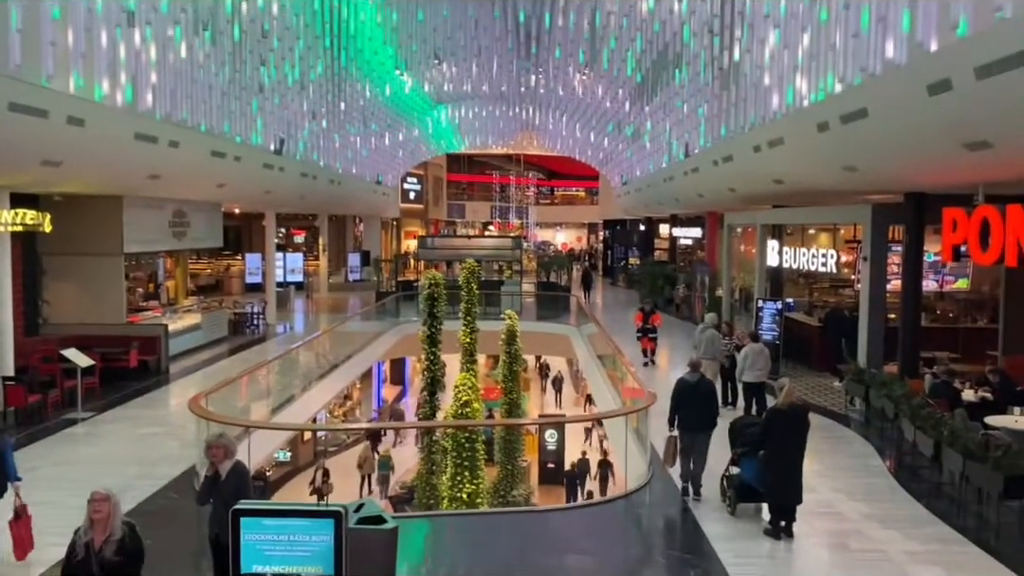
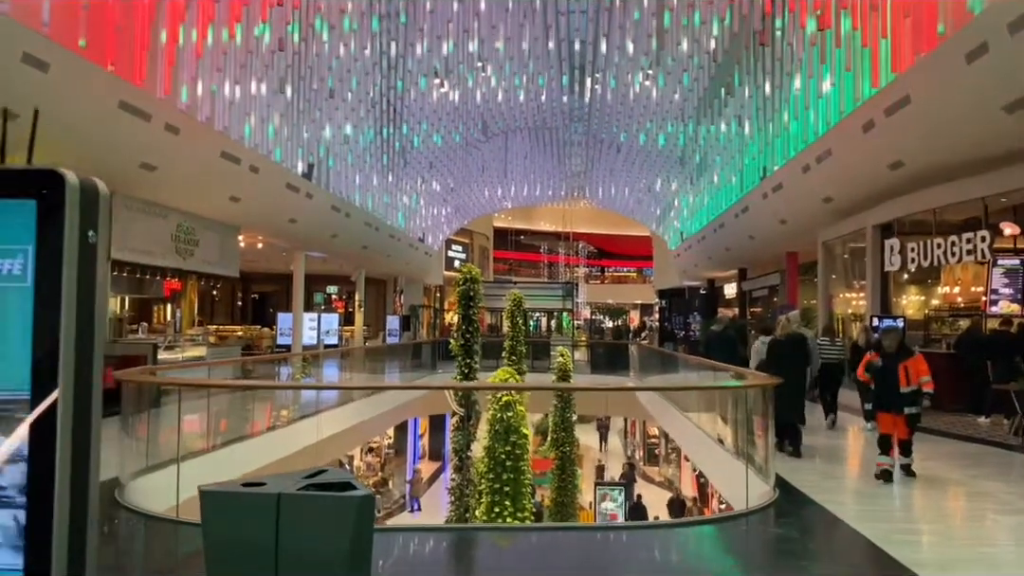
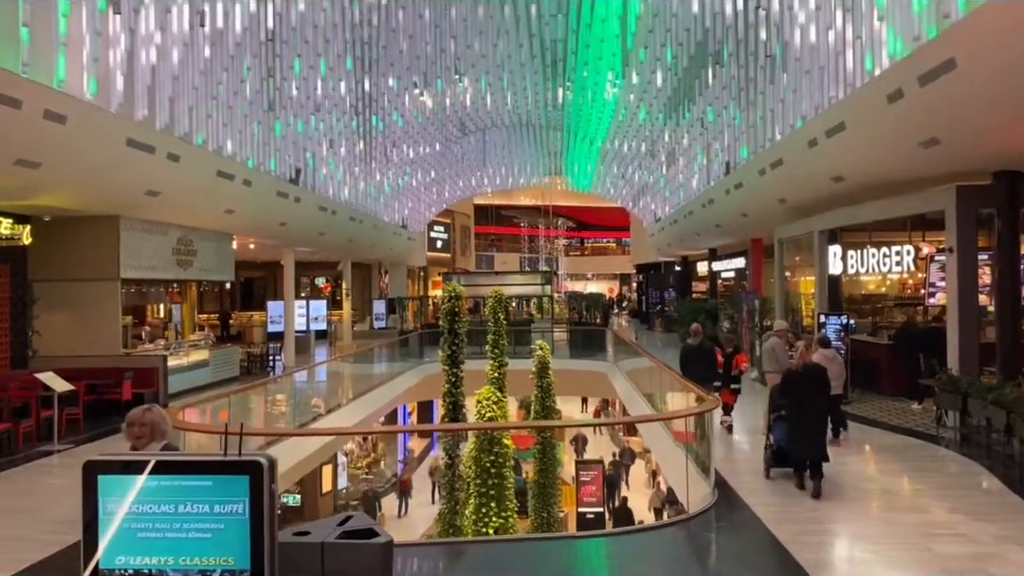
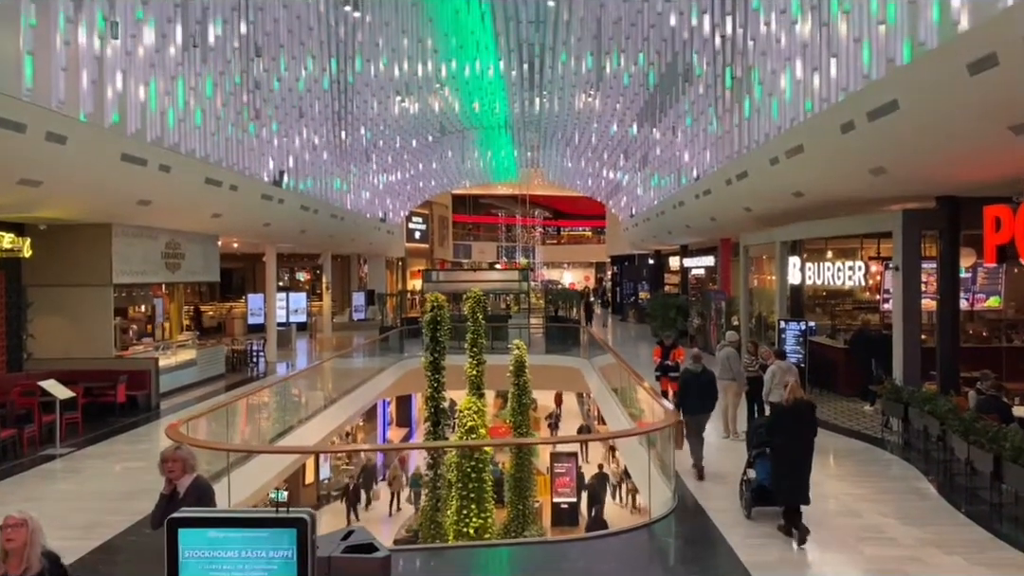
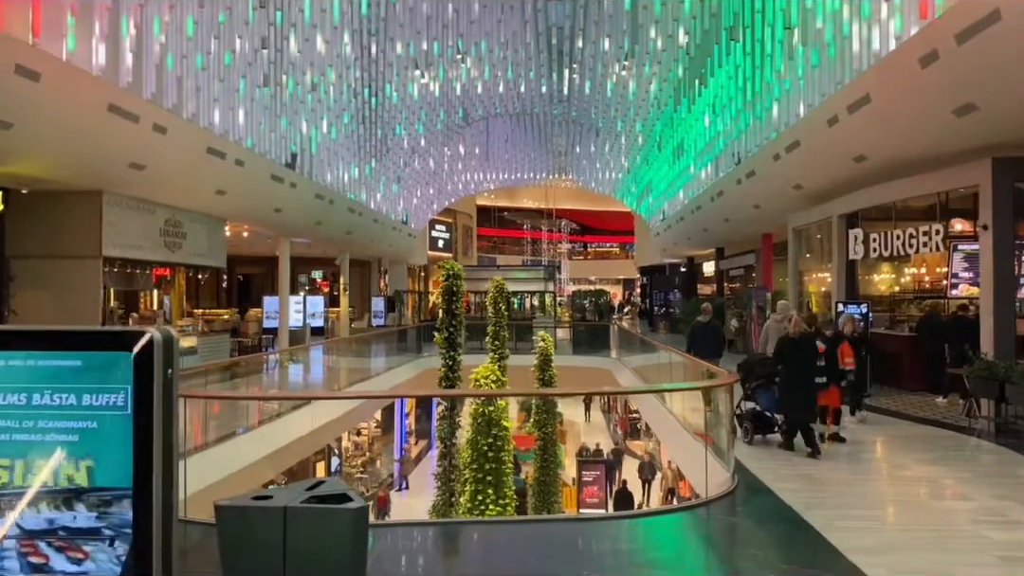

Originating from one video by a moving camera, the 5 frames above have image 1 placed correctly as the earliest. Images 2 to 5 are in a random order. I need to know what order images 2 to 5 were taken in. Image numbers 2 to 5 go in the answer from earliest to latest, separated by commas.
4, 3, 5, 2
